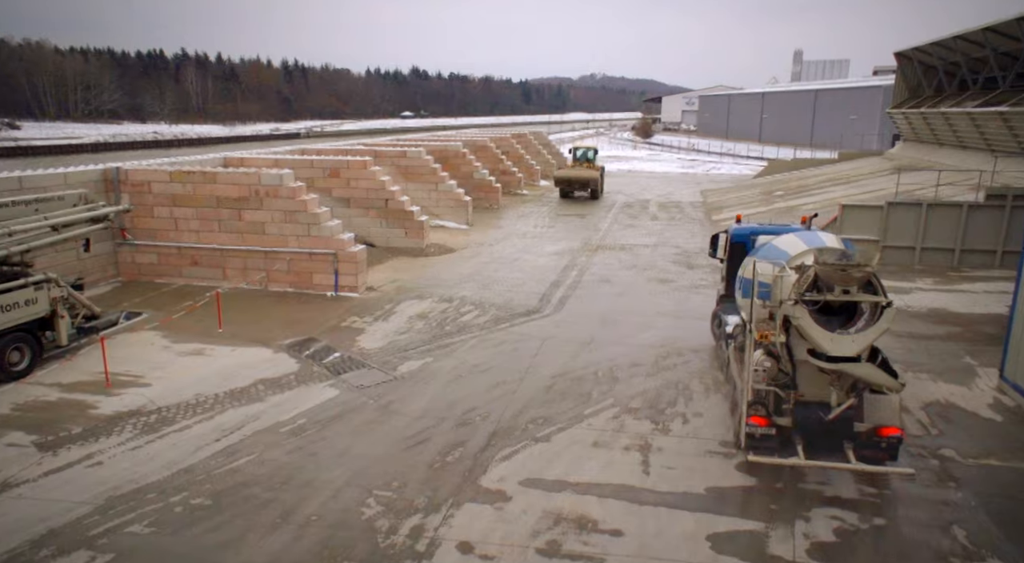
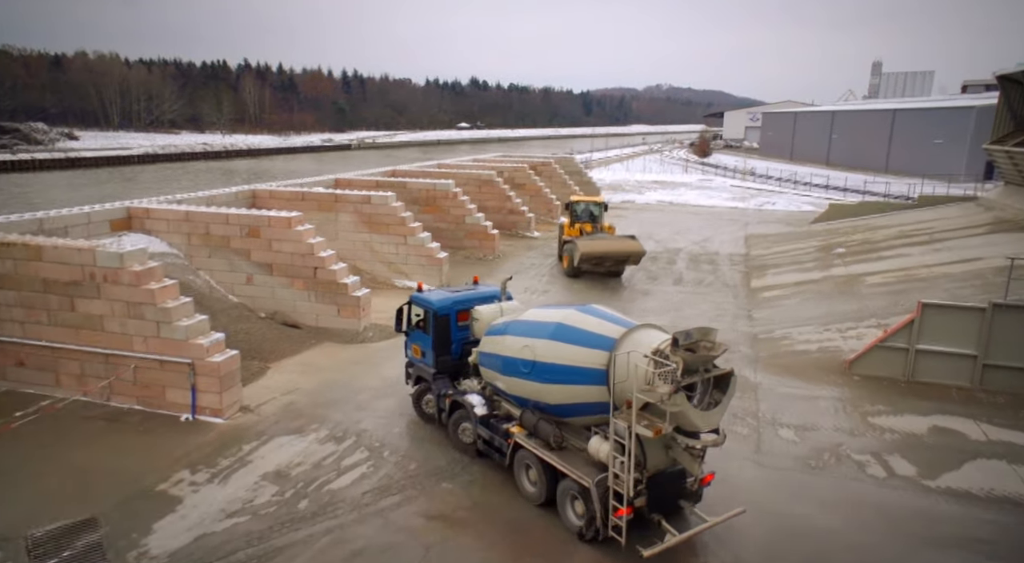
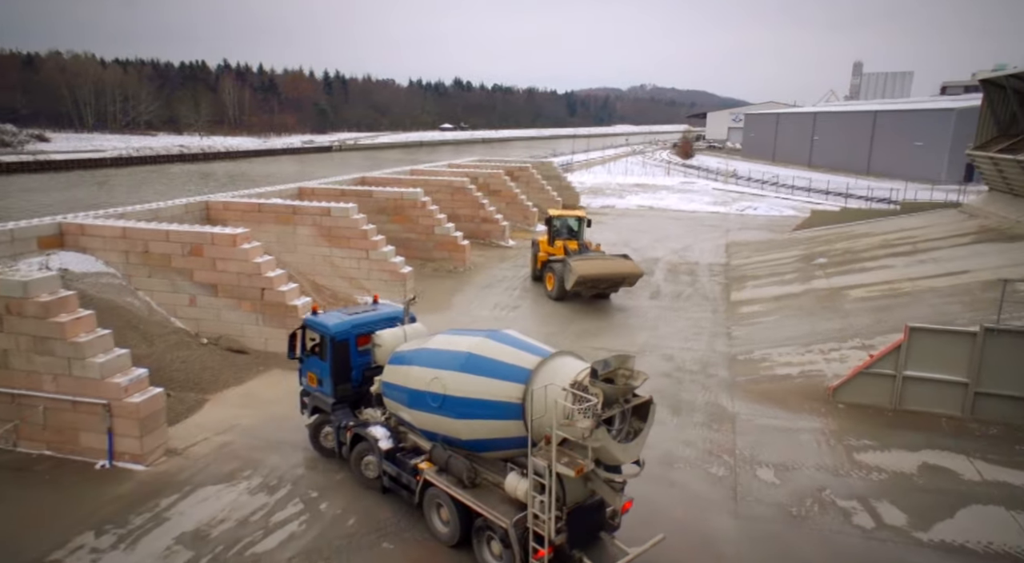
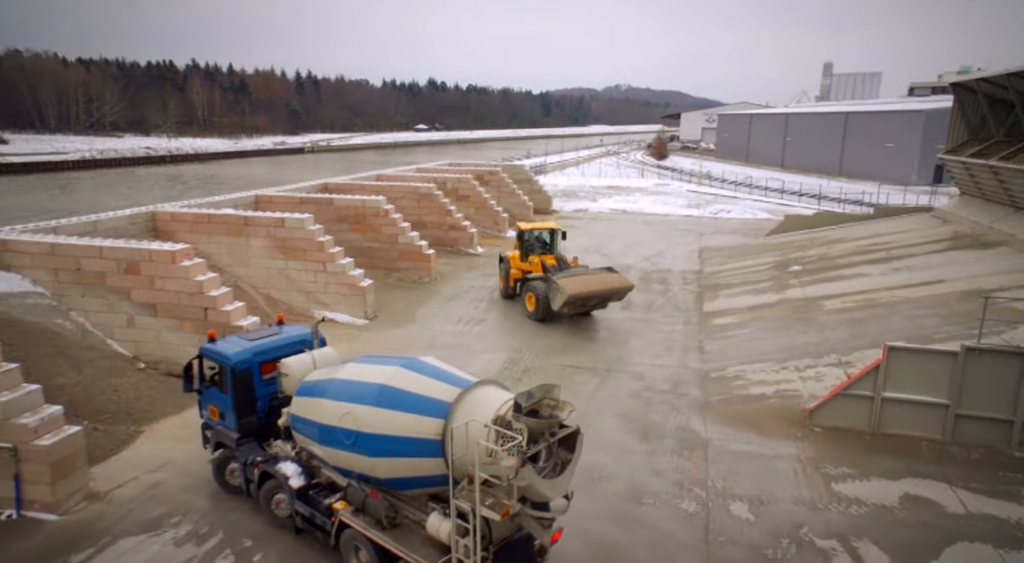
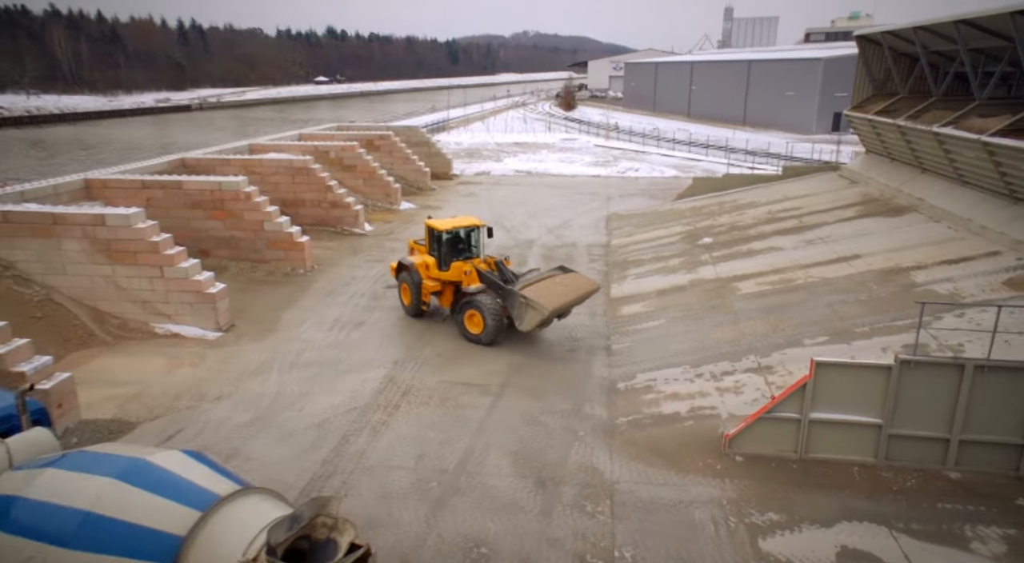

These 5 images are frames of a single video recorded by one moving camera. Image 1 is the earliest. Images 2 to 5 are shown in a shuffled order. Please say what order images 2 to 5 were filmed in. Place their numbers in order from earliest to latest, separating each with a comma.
2, 3, 4, 5
